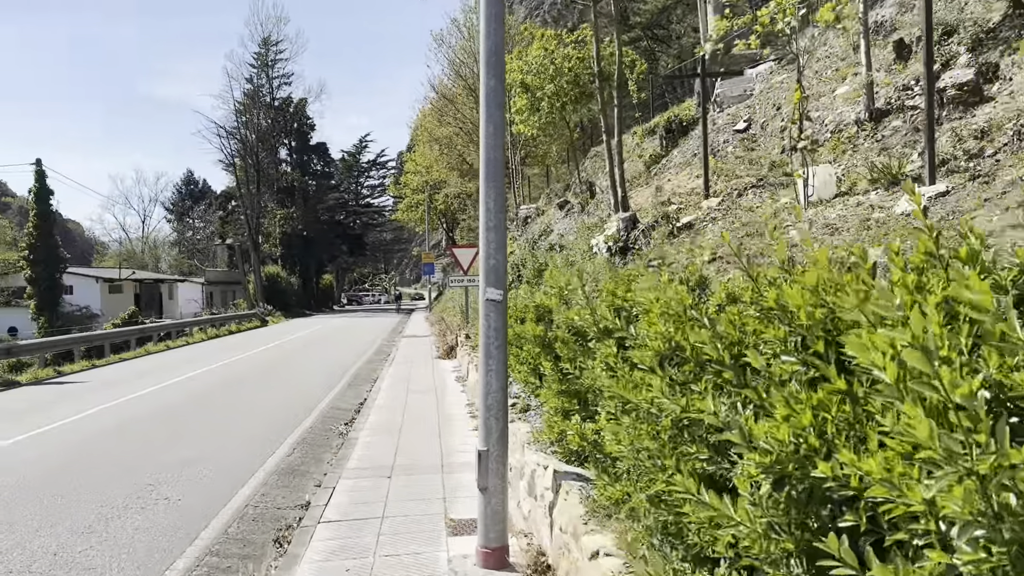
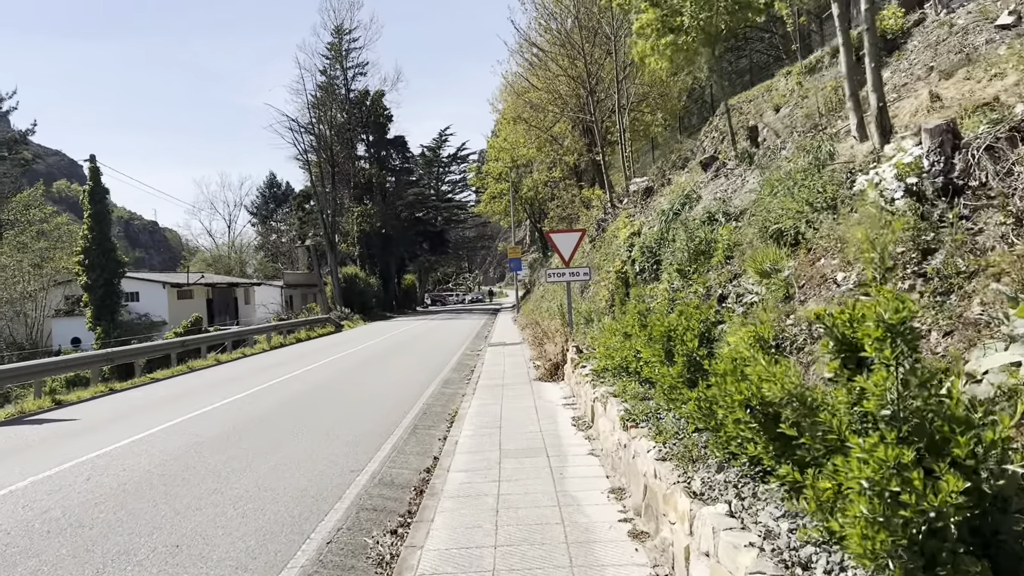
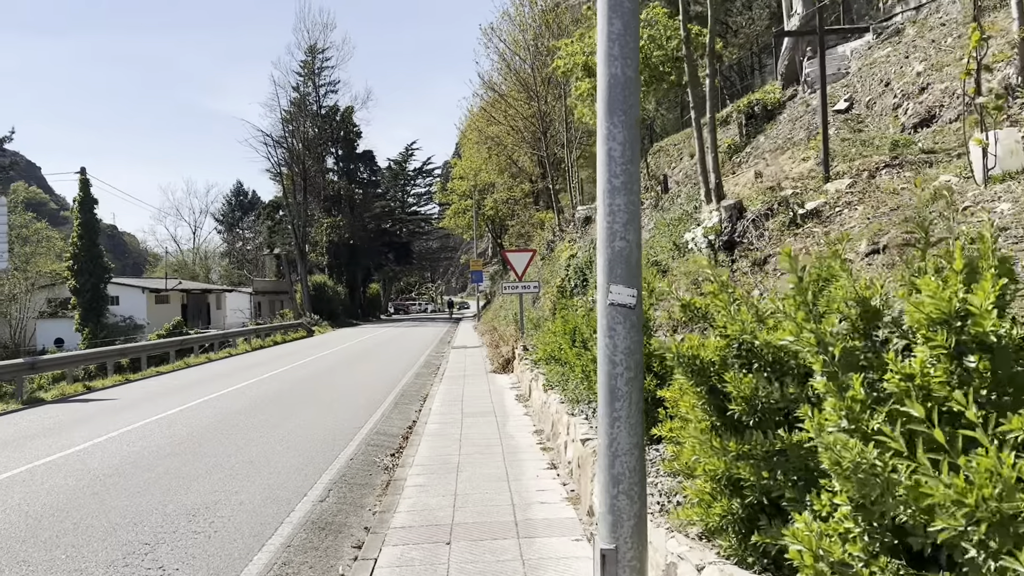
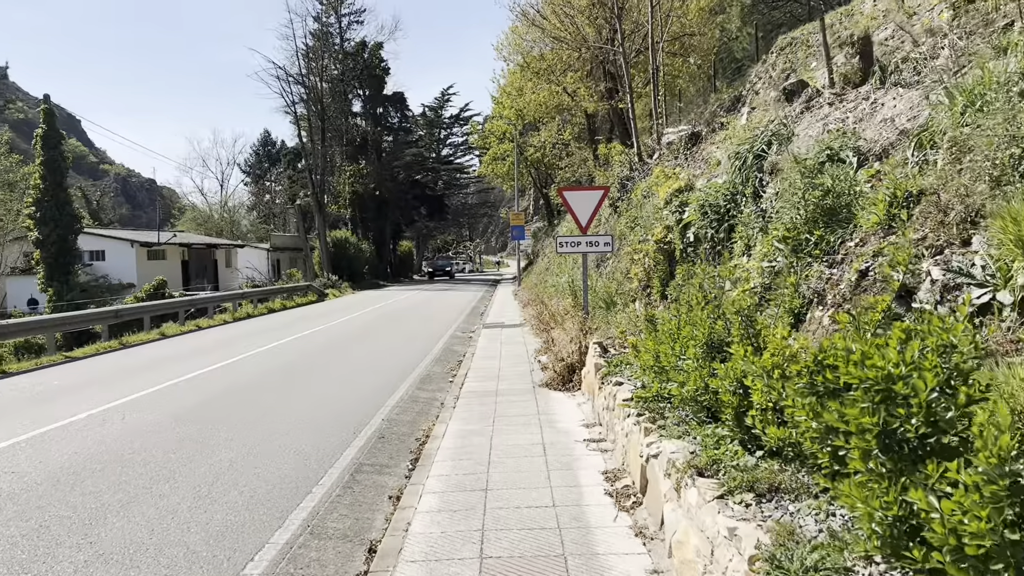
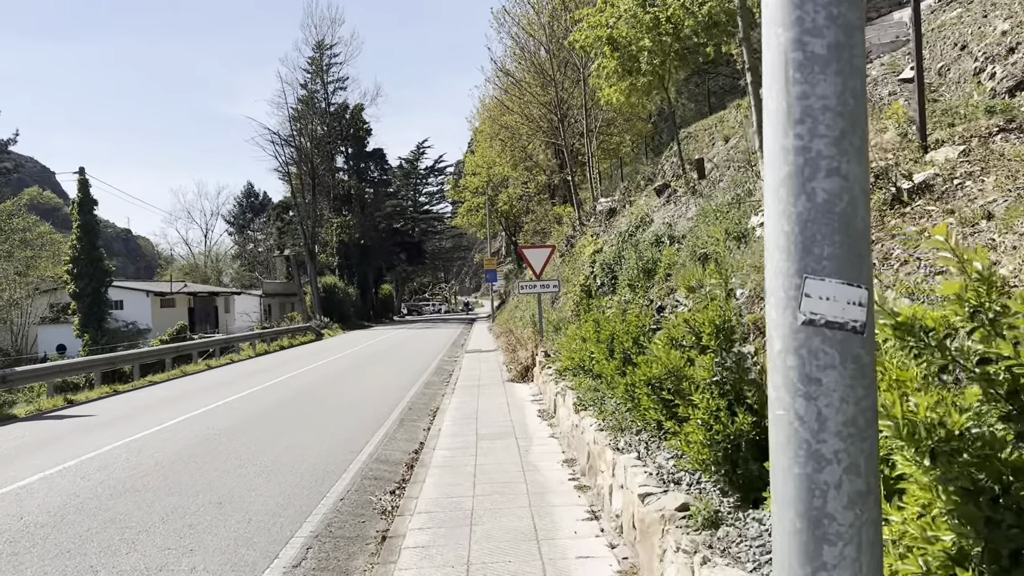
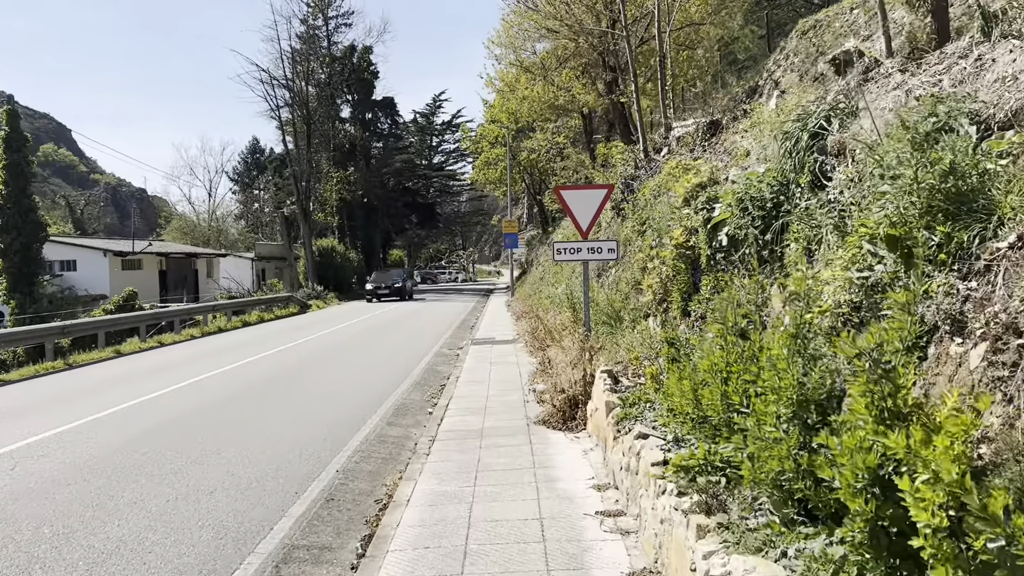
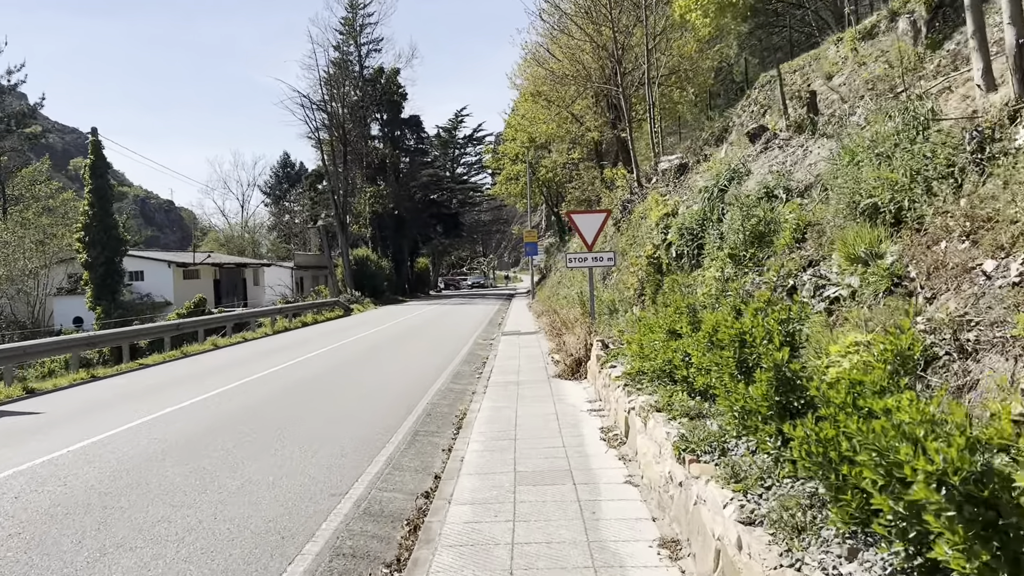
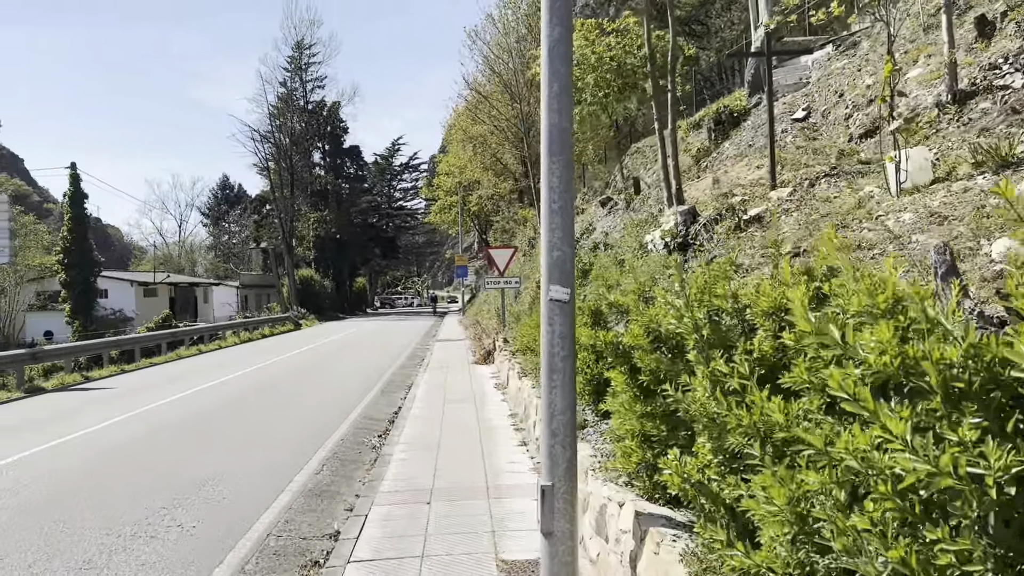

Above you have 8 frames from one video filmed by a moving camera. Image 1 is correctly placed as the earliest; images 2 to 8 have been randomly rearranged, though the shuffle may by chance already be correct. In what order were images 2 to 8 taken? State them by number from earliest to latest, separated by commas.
8, 3, 5, 2, 7, 4, 6
